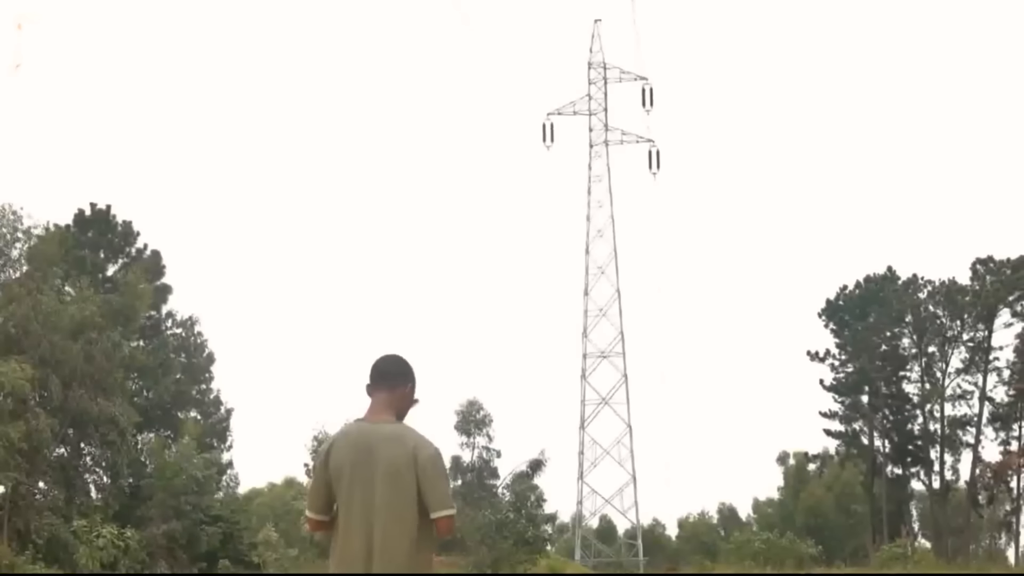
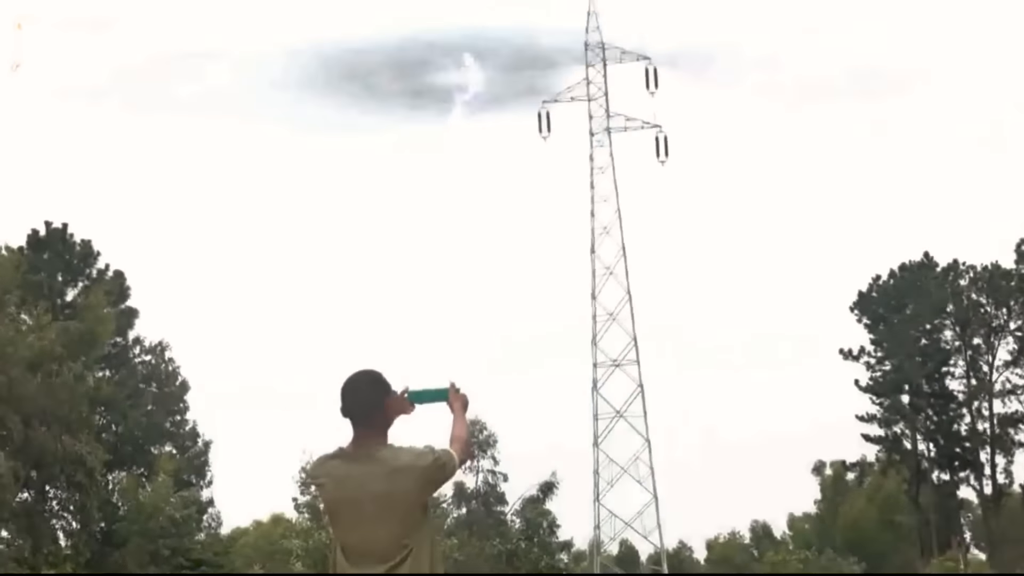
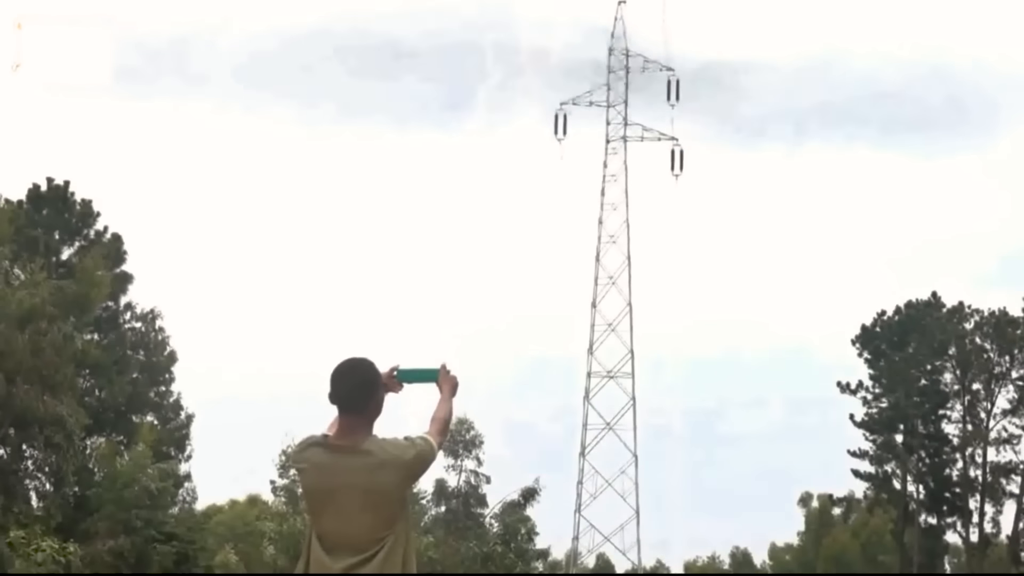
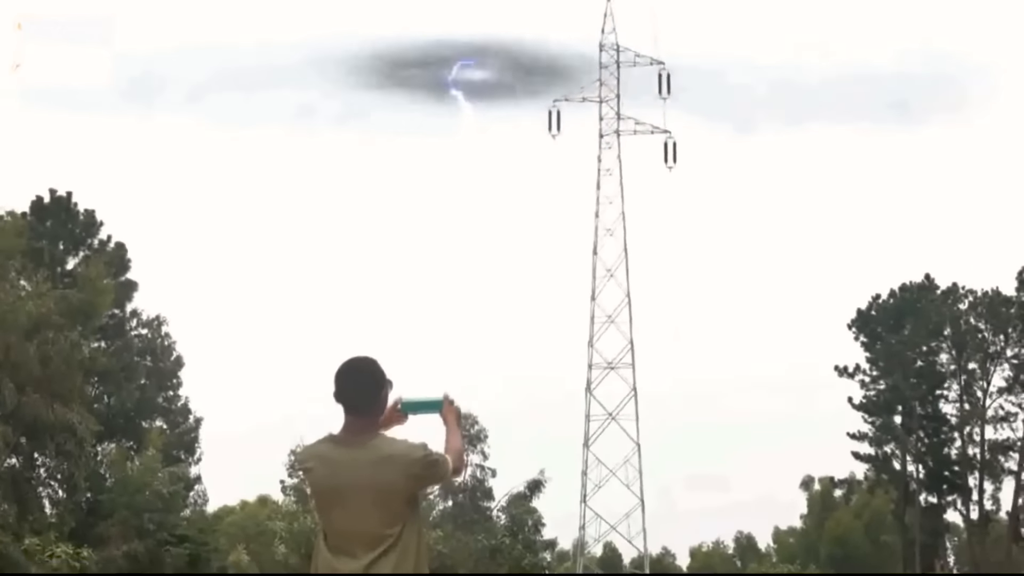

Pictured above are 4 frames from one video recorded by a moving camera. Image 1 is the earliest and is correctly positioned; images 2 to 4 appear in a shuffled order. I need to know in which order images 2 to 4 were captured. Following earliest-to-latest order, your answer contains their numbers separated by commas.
4, 2, 3
